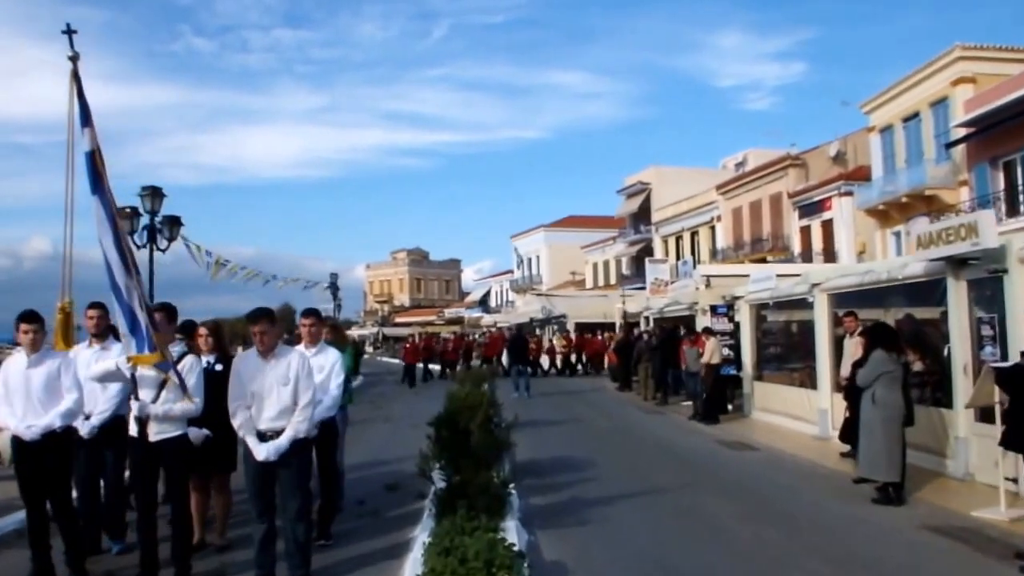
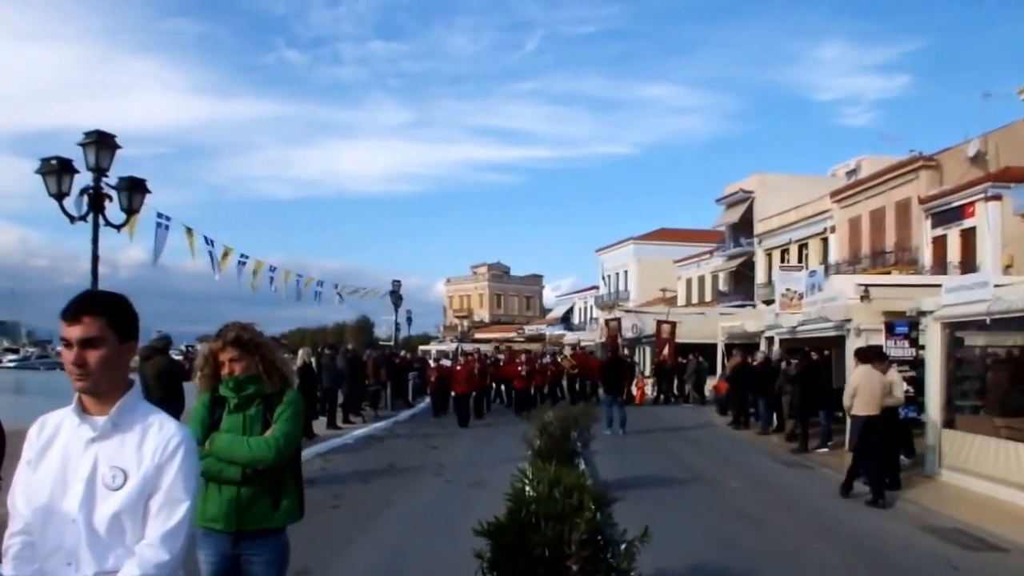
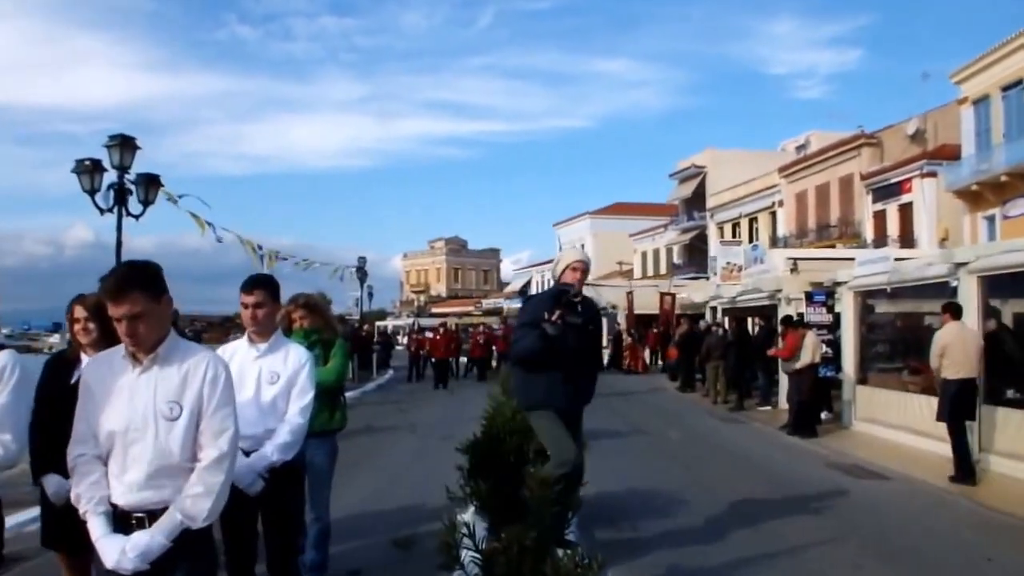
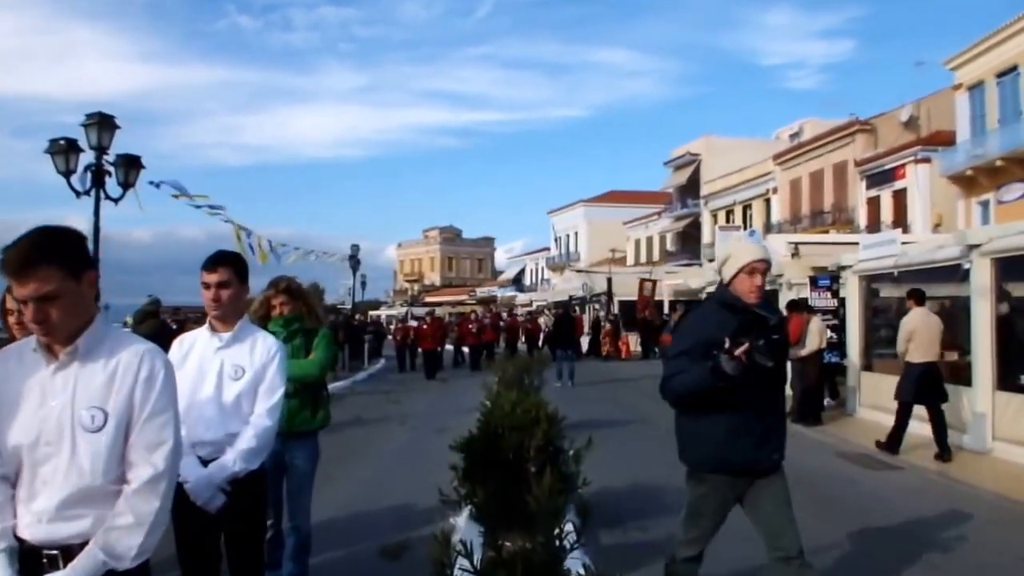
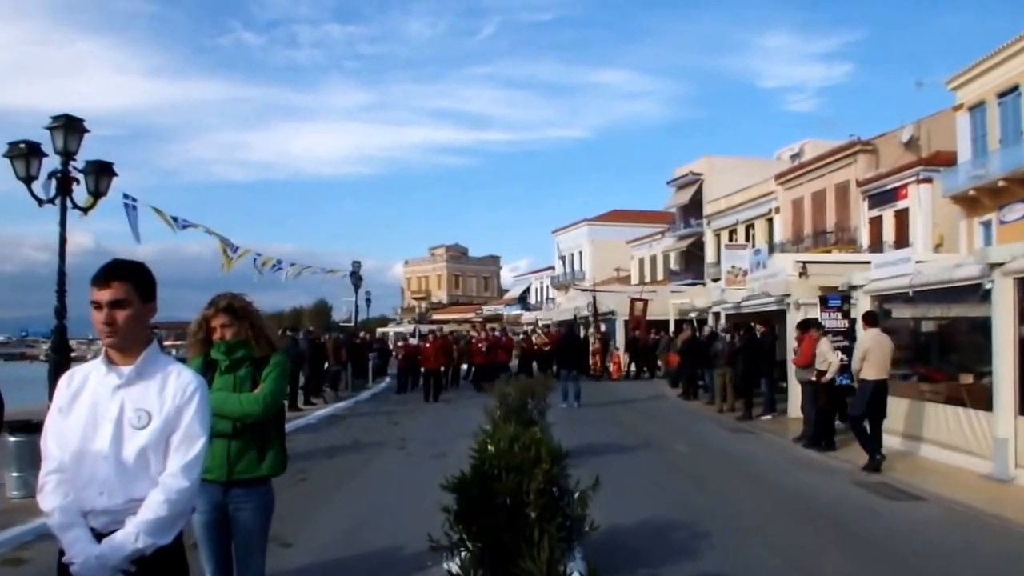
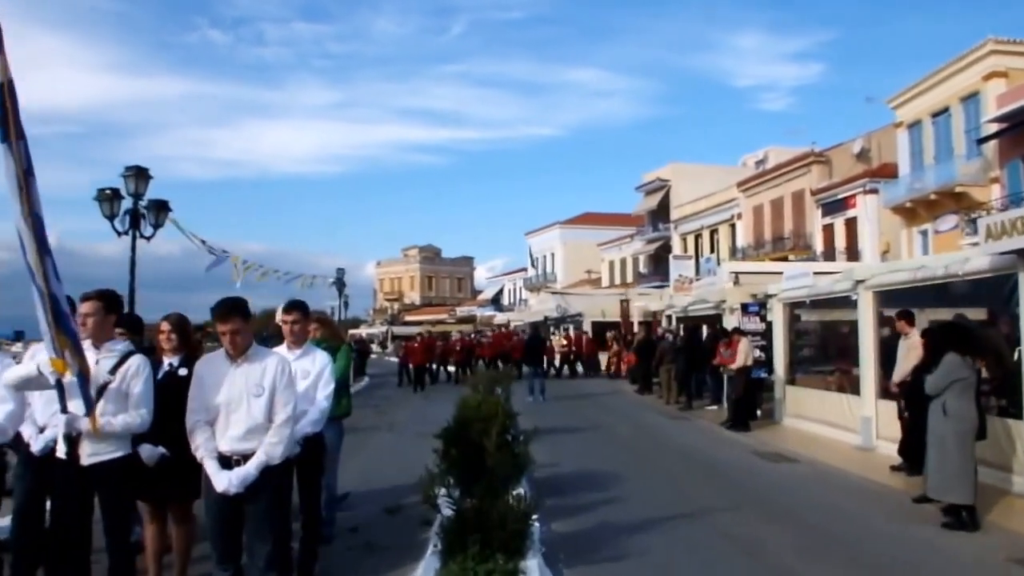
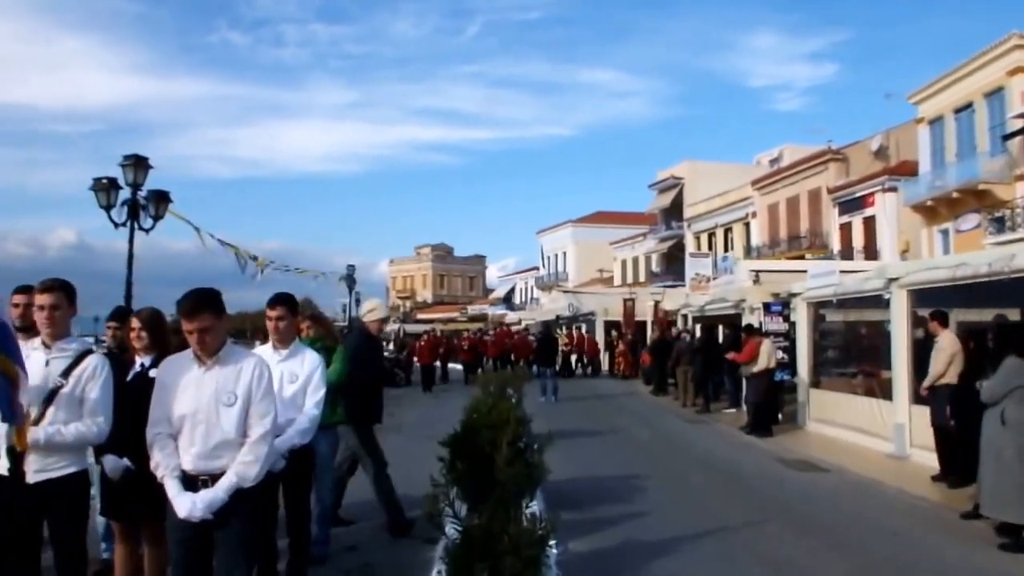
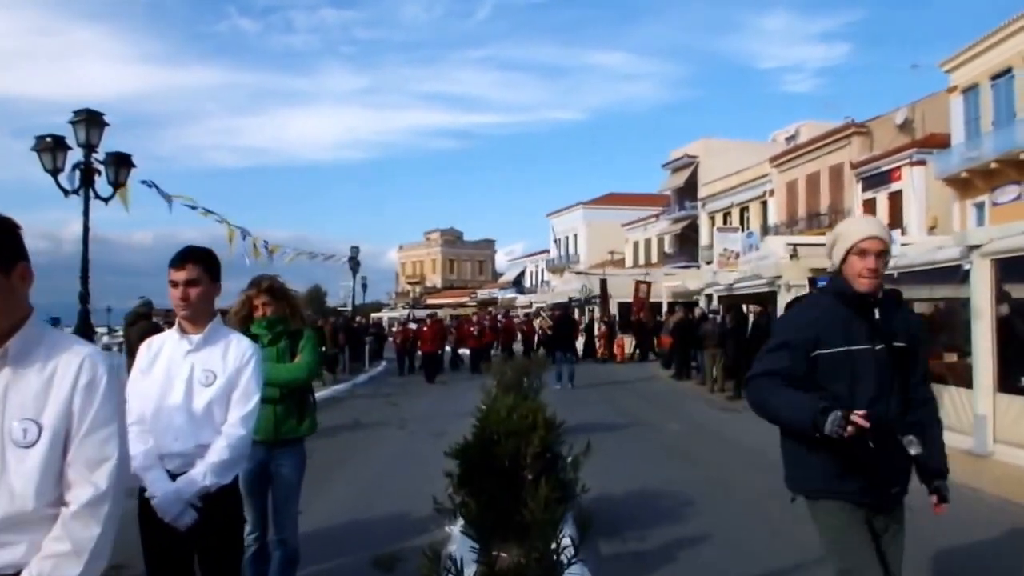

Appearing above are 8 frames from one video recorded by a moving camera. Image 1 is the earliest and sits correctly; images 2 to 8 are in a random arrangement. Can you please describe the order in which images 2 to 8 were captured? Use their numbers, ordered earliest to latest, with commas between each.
6, 7, 3, 4, 8, 5, 2
